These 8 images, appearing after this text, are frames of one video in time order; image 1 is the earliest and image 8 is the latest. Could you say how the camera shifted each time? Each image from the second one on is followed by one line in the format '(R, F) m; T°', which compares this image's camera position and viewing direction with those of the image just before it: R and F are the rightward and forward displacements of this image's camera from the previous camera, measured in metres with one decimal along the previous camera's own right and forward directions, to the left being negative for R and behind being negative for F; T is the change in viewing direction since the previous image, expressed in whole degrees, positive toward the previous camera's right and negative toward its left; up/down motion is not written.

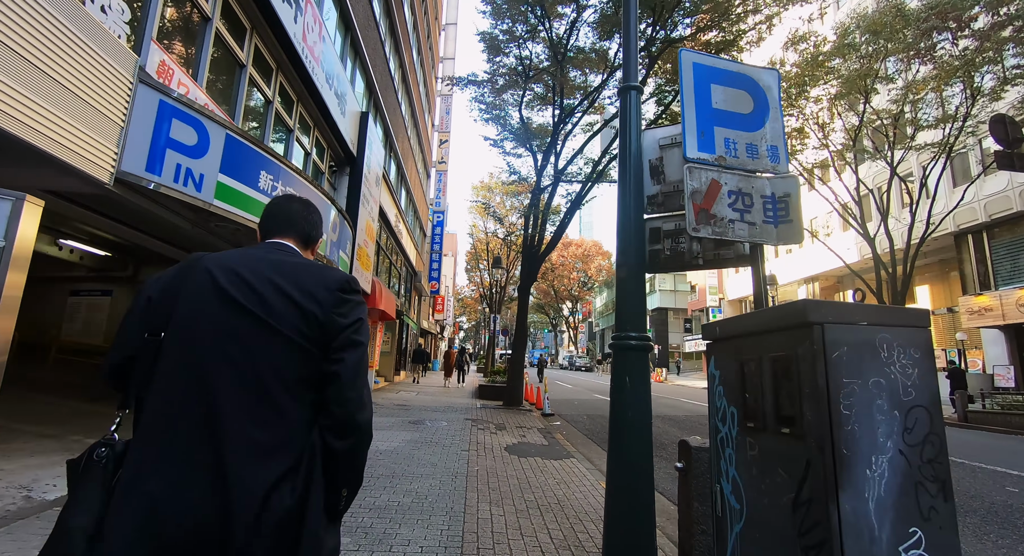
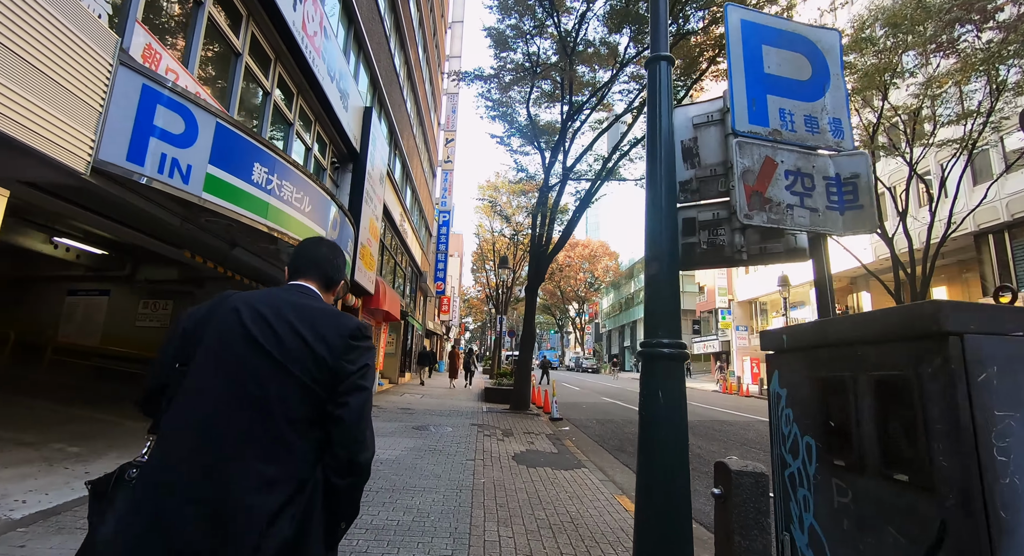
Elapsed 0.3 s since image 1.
(0.0, +0.4) m; -1°
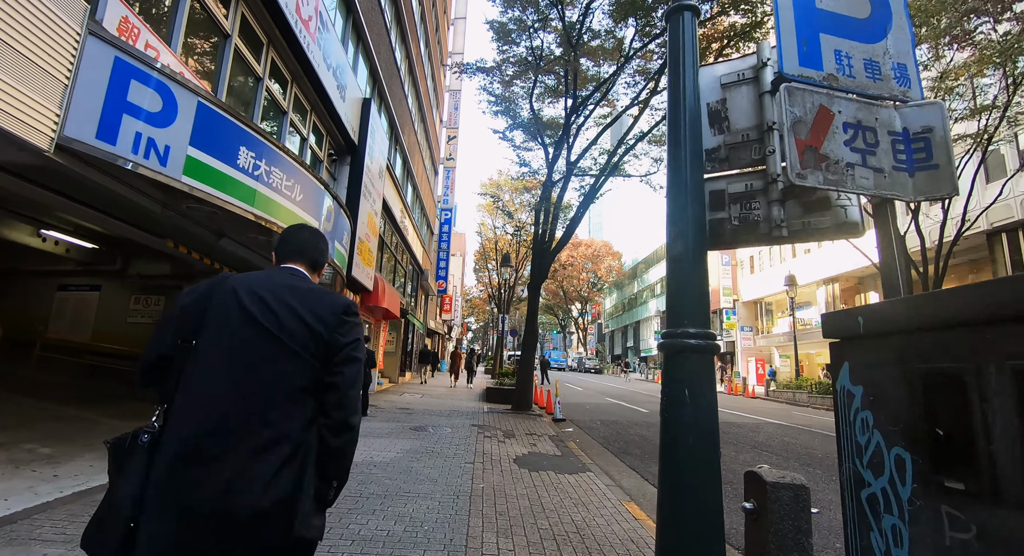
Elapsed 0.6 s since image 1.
(0.0, +0.3) m; 0°
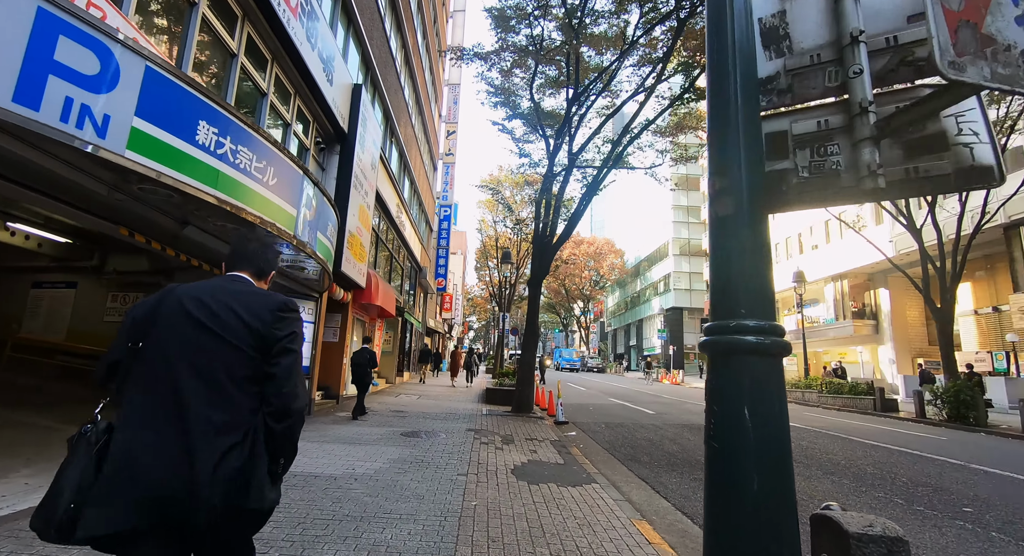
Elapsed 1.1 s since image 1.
(+0.1, +0.6) m; 0°
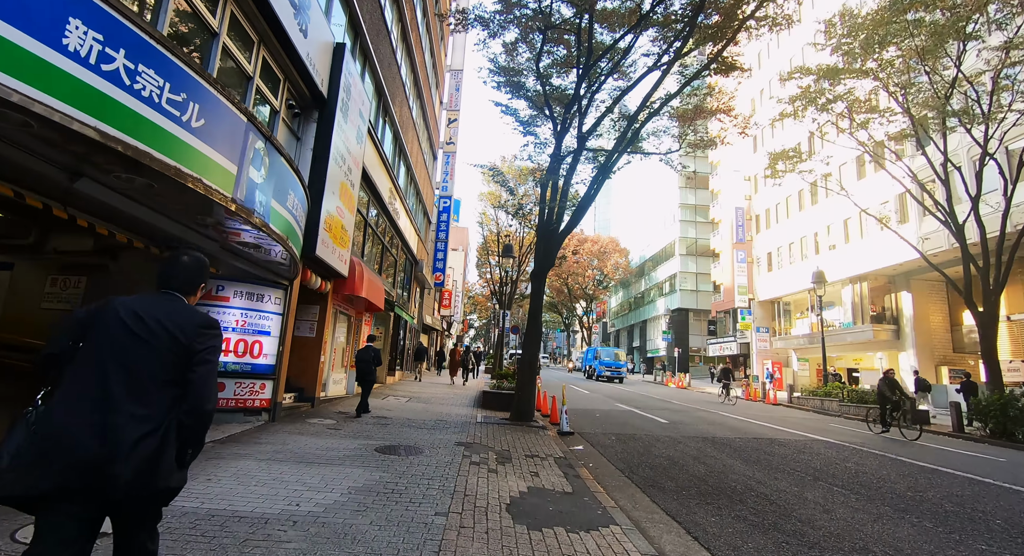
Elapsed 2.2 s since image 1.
(0.0, +1.4) m; 0°
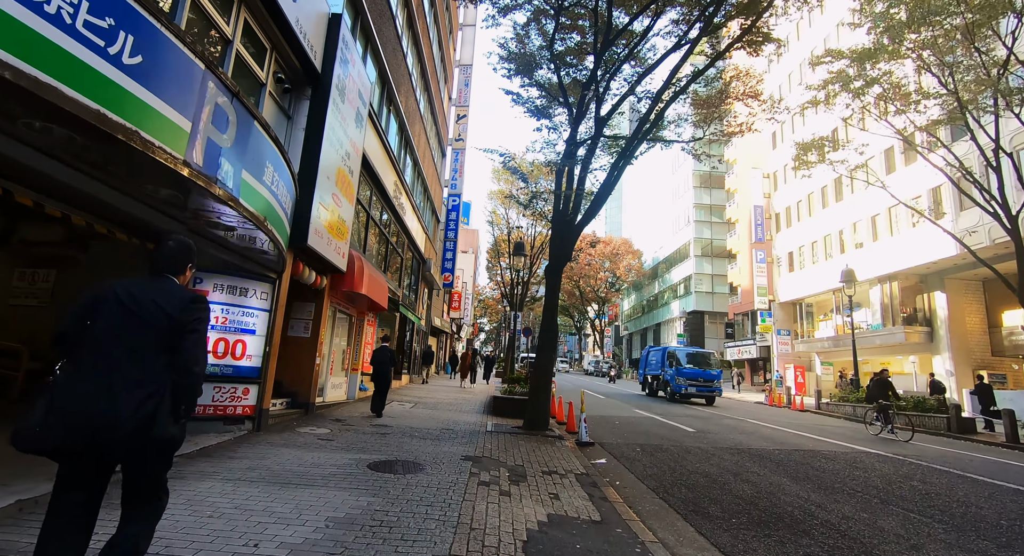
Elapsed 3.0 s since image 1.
(0.0, +1.0) m; -1°
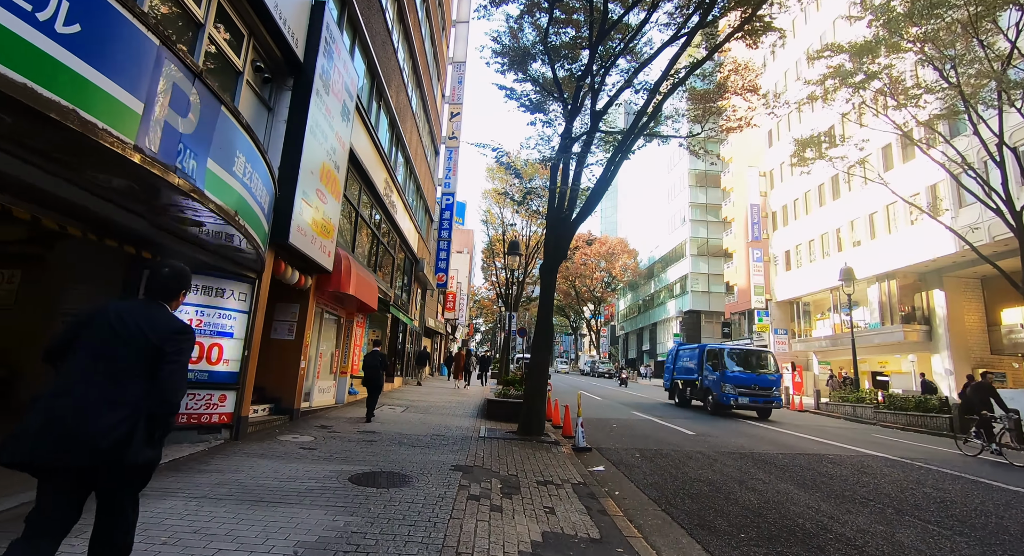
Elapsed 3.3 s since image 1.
(0.0, +0.4) m; 0°
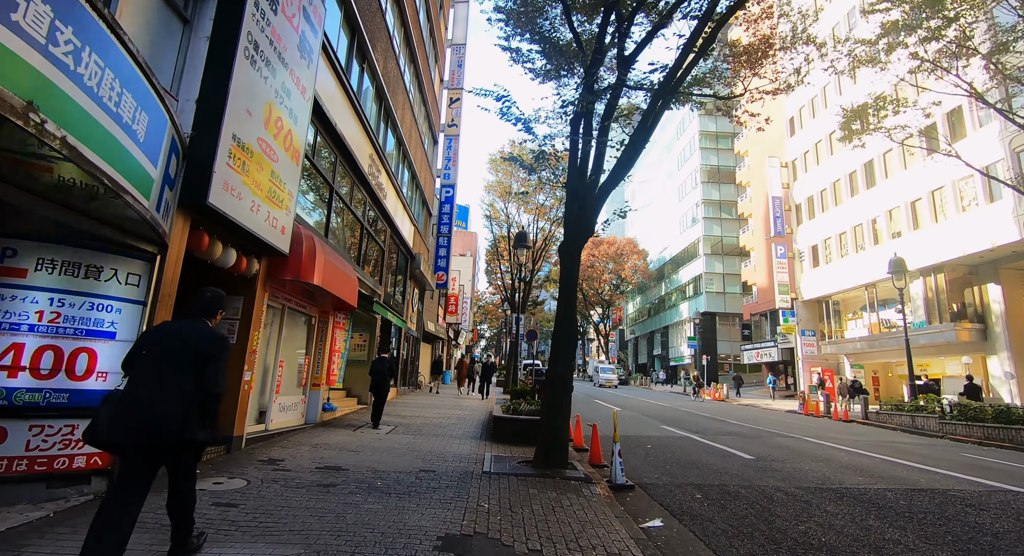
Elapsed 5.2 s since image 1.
(-0.1, +2.3) m; 0°
